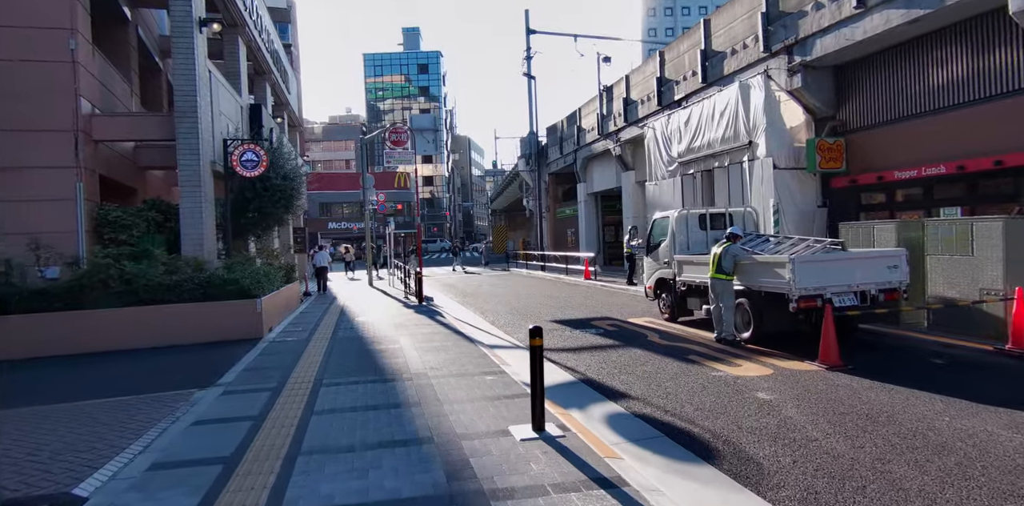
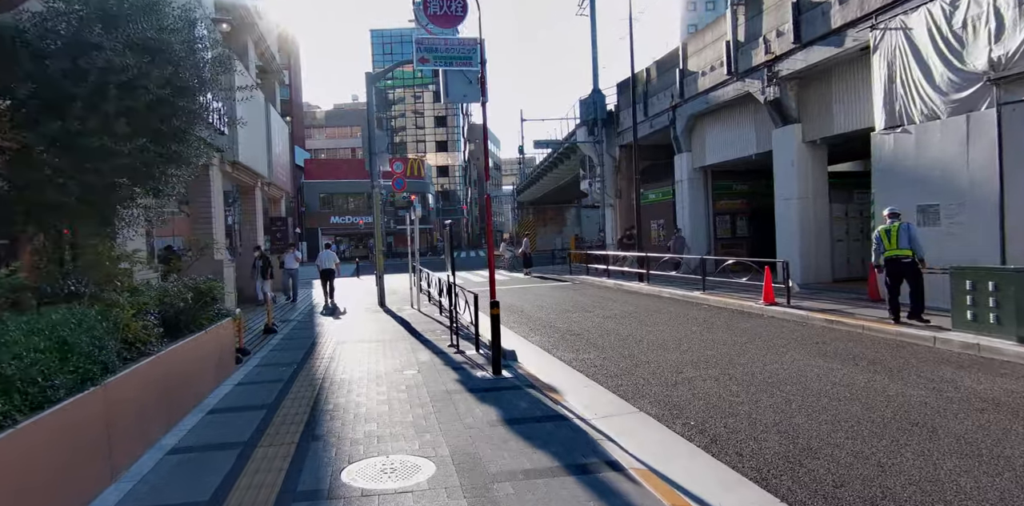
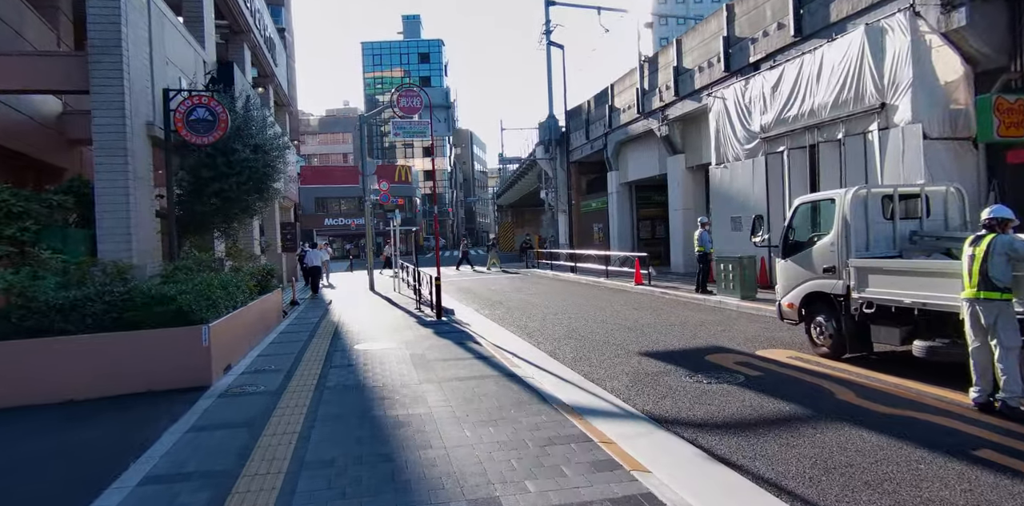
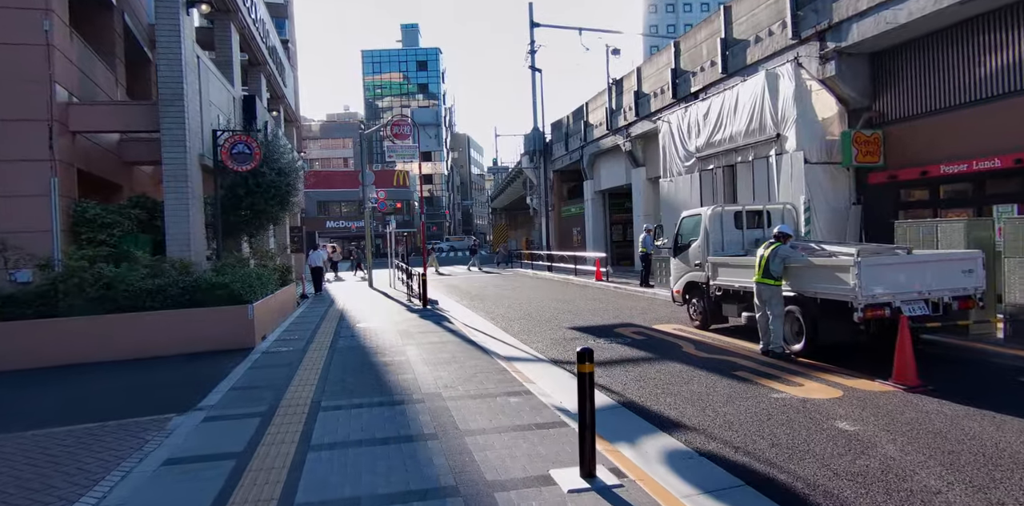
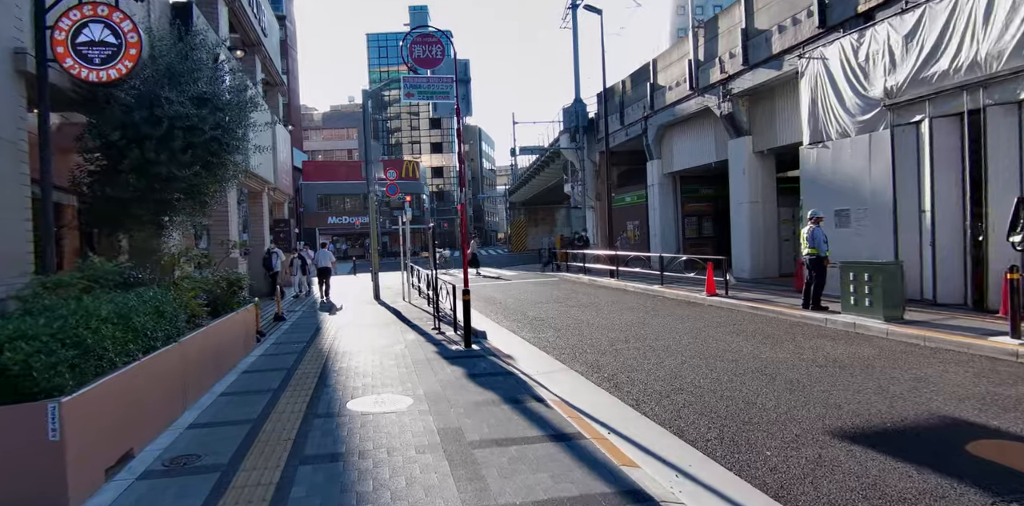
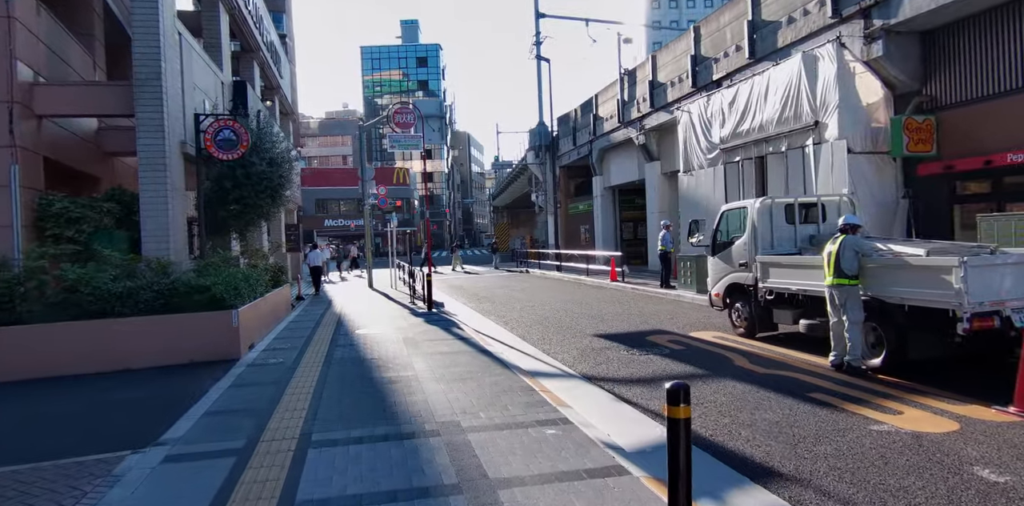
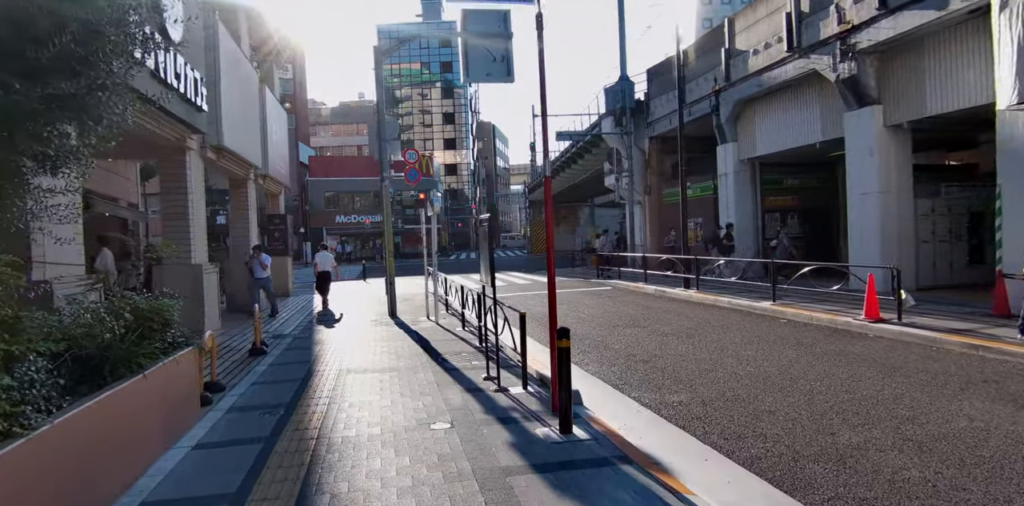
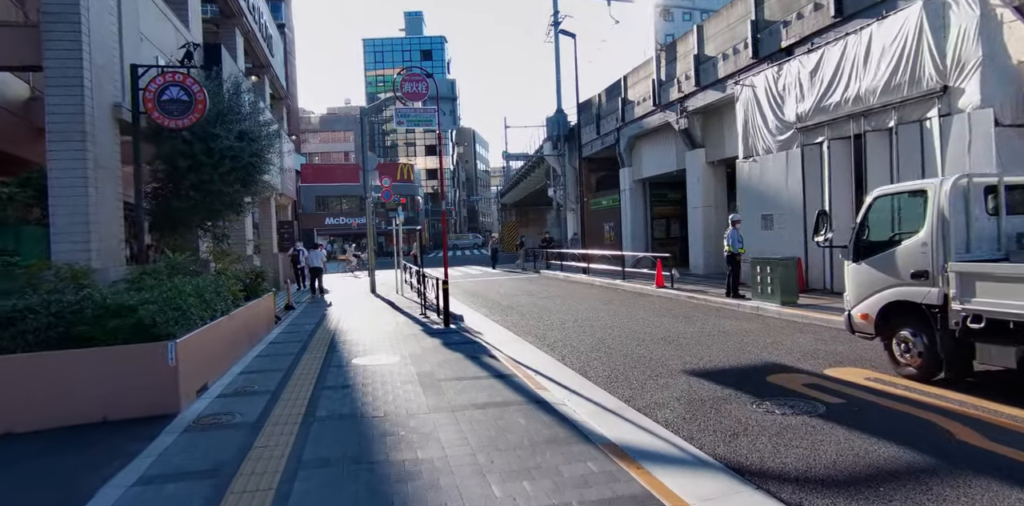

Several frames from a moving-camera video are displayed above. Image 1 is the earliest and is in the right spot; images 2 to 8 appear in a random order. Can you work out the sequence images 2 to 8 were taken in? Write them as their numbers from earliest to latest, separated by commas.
4, 6, 3, 8, 5, 2, 7
